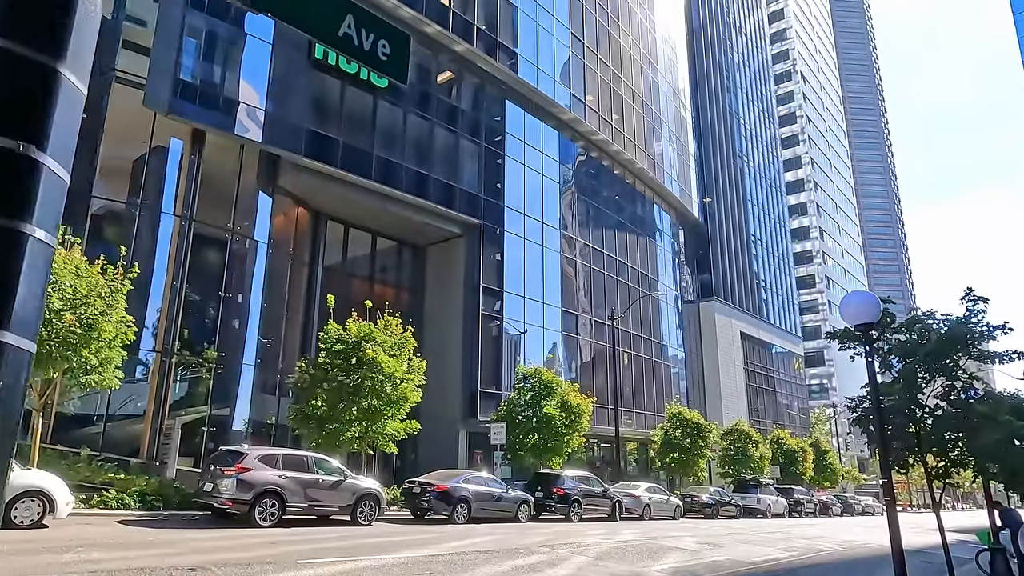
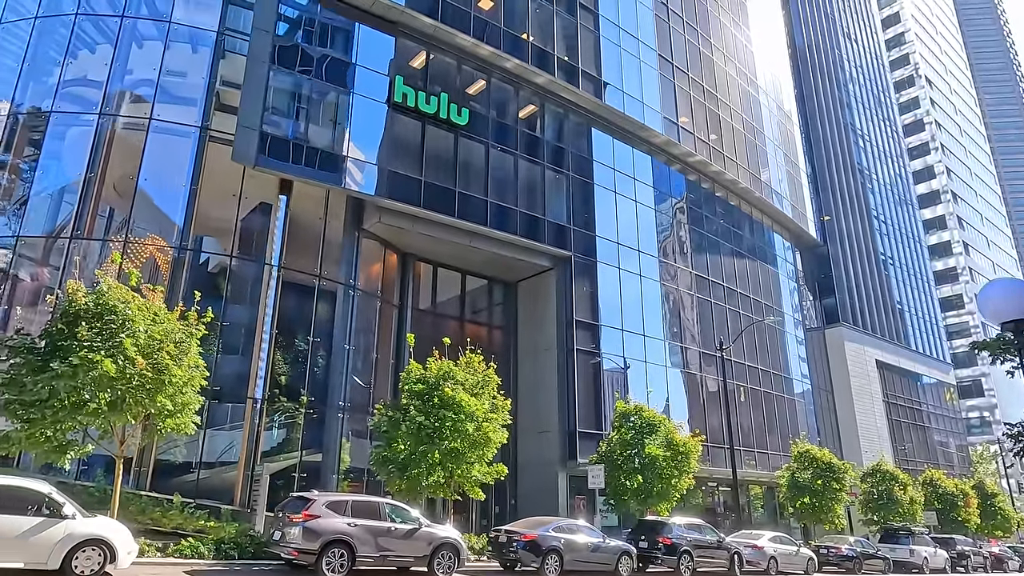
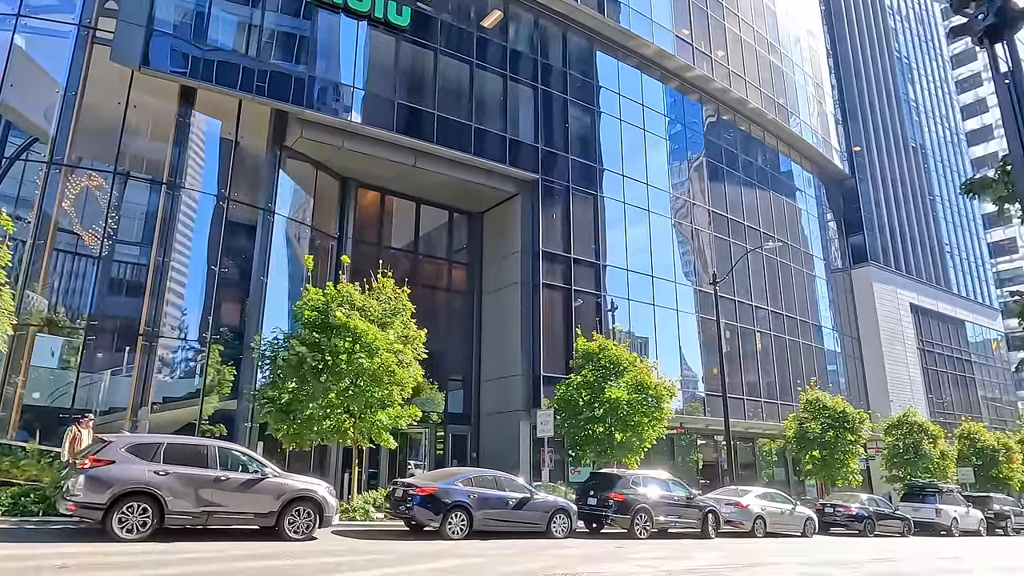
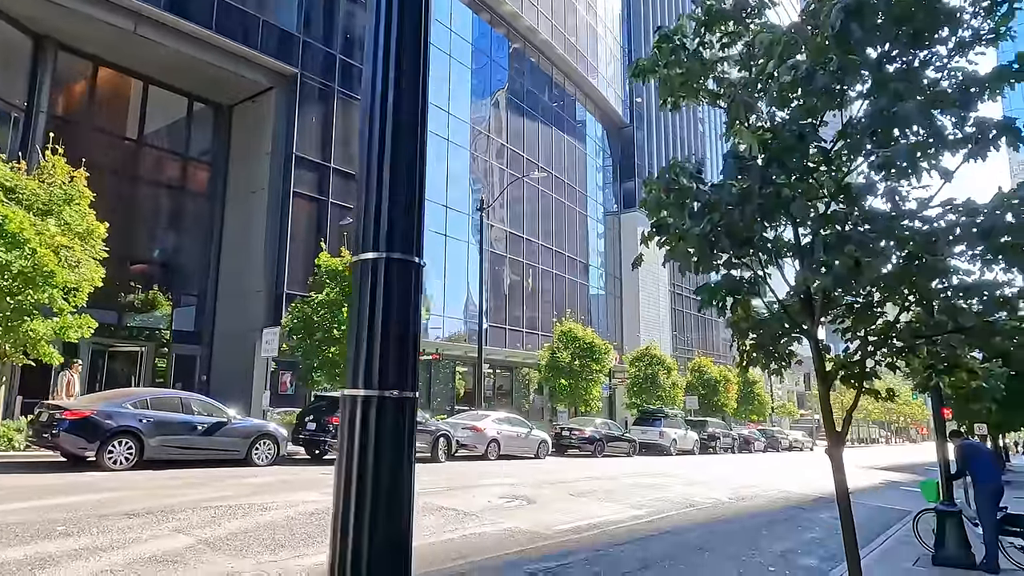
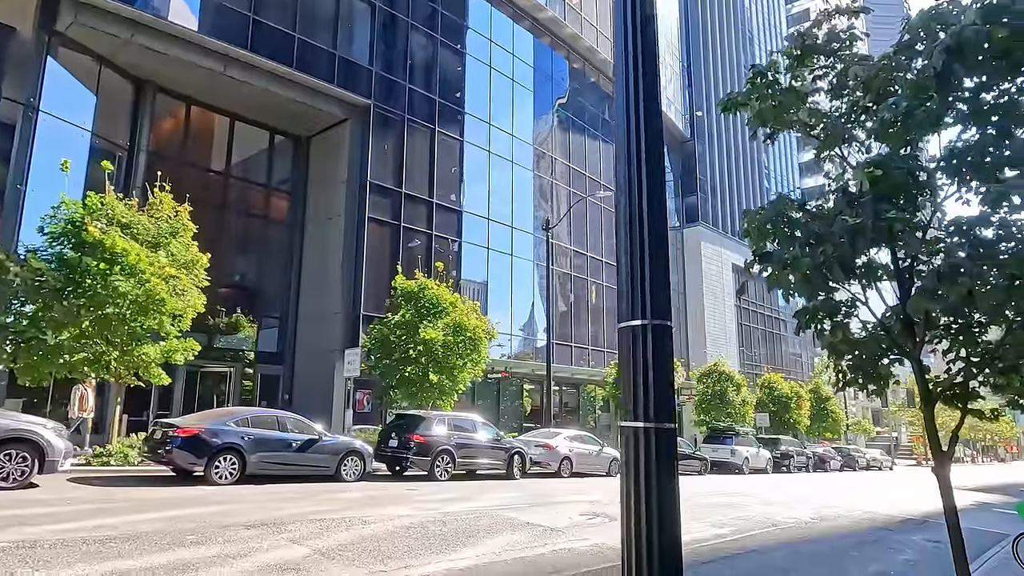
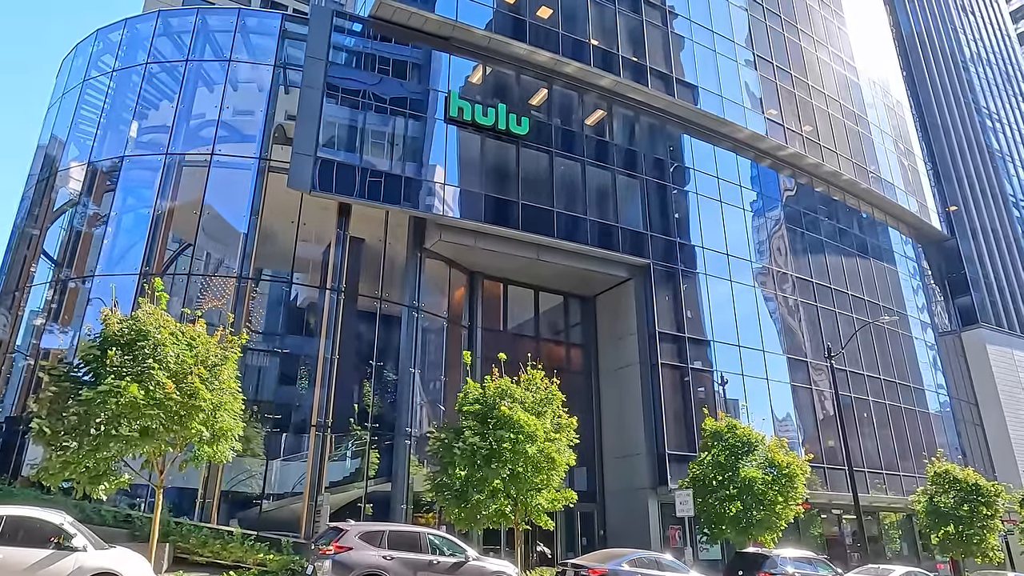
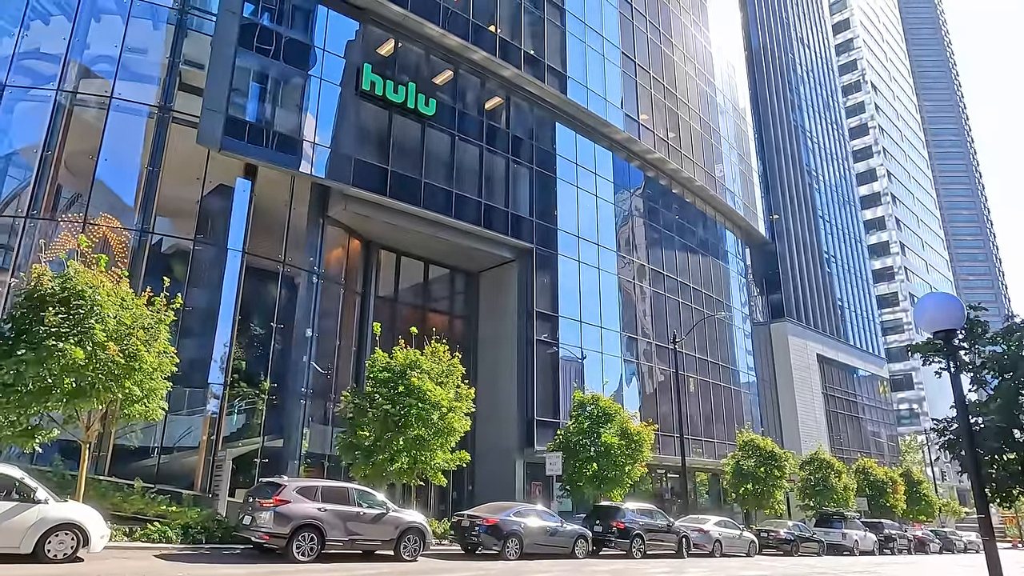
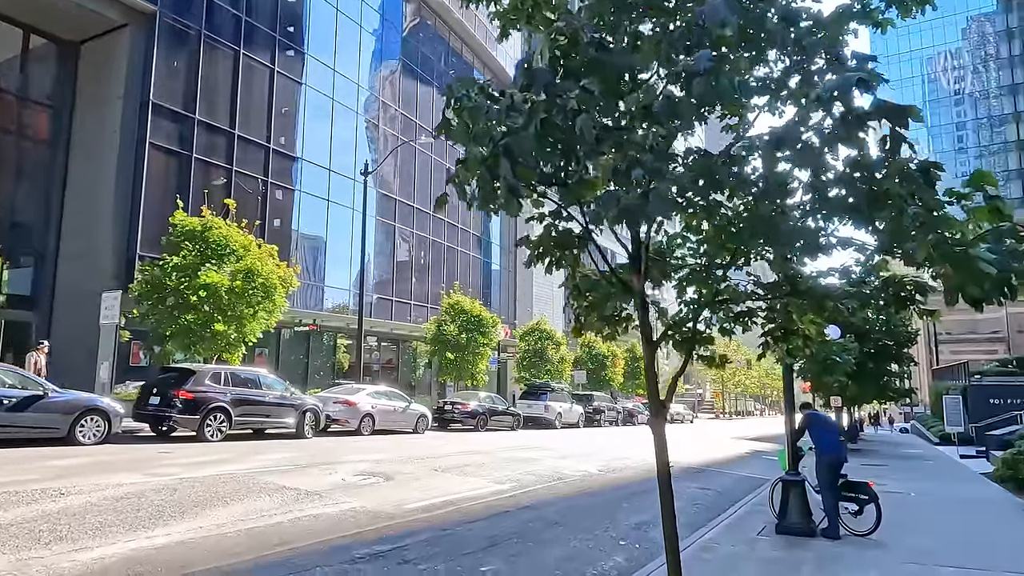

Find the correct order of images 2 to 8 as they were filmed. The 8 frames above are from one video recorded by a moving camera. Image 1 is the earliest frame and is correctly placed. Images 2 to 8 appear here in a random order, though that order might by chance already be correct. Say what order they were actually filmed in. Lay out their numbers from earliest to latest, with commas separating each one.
7, 2, 6, 3, 5, 4, 8
